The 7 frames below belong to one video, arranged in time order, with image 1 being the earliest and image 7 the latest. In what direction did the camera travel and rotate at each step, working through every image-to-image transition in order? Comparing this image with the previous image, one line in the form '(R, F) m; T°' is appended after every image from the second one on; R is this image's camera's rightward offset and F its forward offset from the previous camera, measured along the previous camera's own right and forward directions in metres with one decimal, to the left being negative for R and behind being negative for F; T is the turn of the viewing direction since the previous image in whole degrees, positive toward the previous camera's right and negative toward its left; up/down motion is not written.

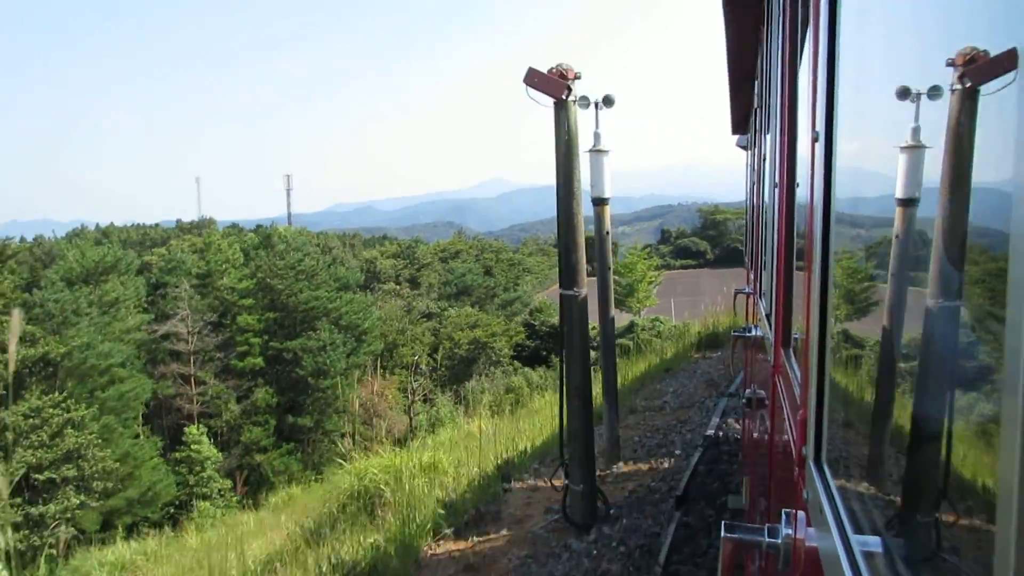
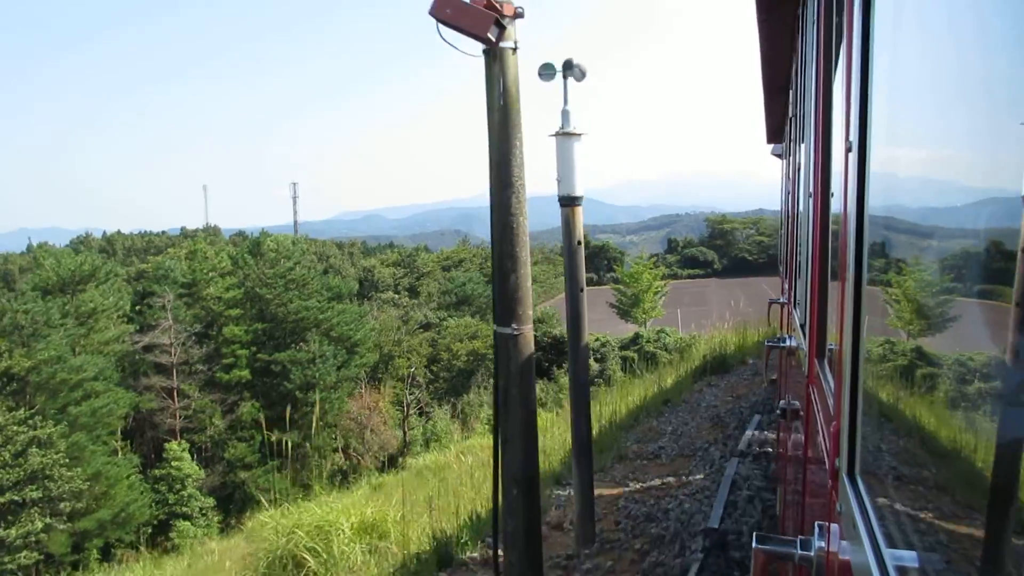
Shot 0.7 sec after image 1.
(+0.1, +0.3) m; 0°
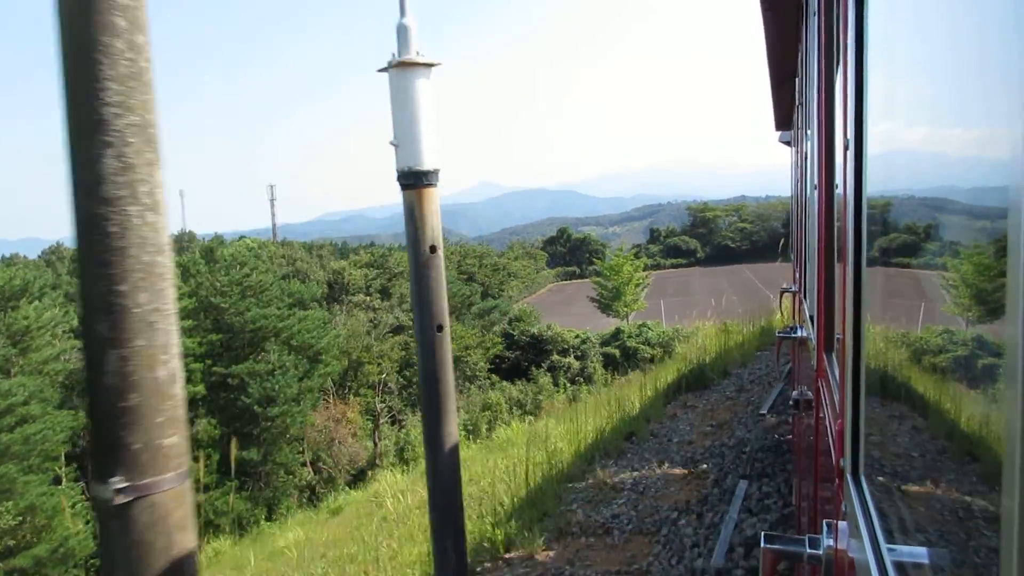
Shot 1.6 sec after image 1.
(+0.1, +0.4) m; +1°
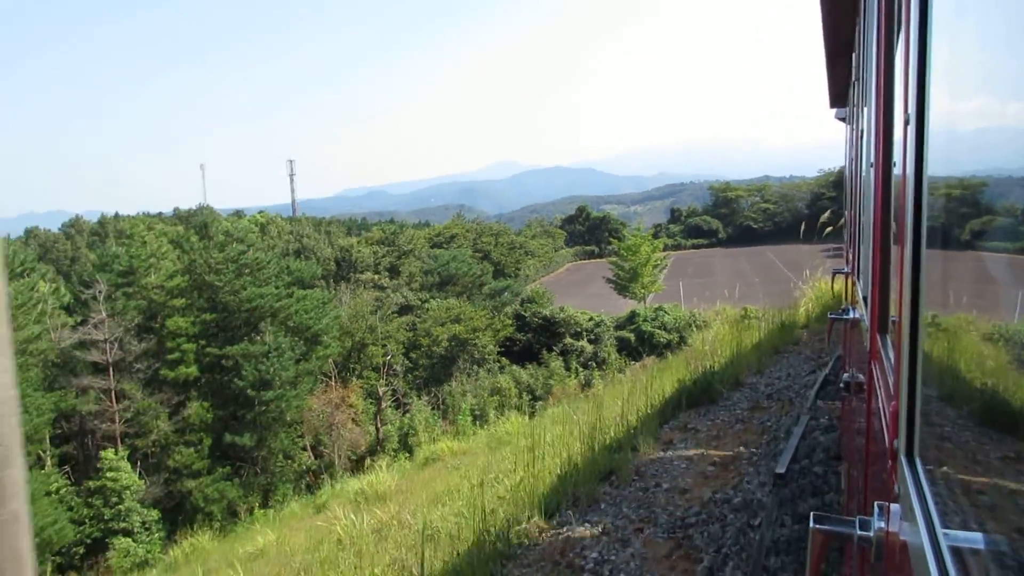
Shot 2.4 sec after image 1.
(+0.1, +0.4) m; -1°
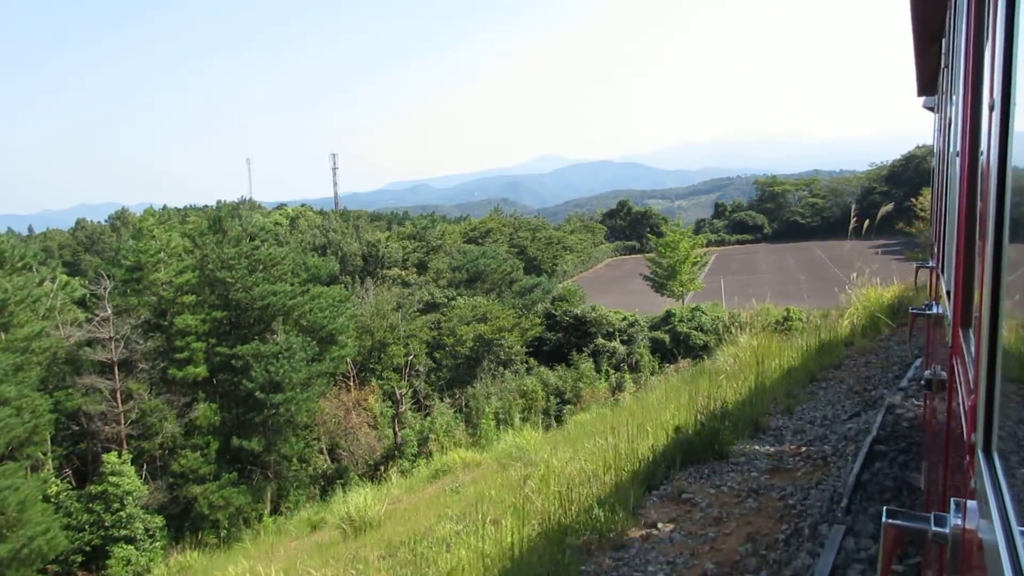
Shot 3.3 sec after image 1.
(+0.2, +0.4) m; -3°
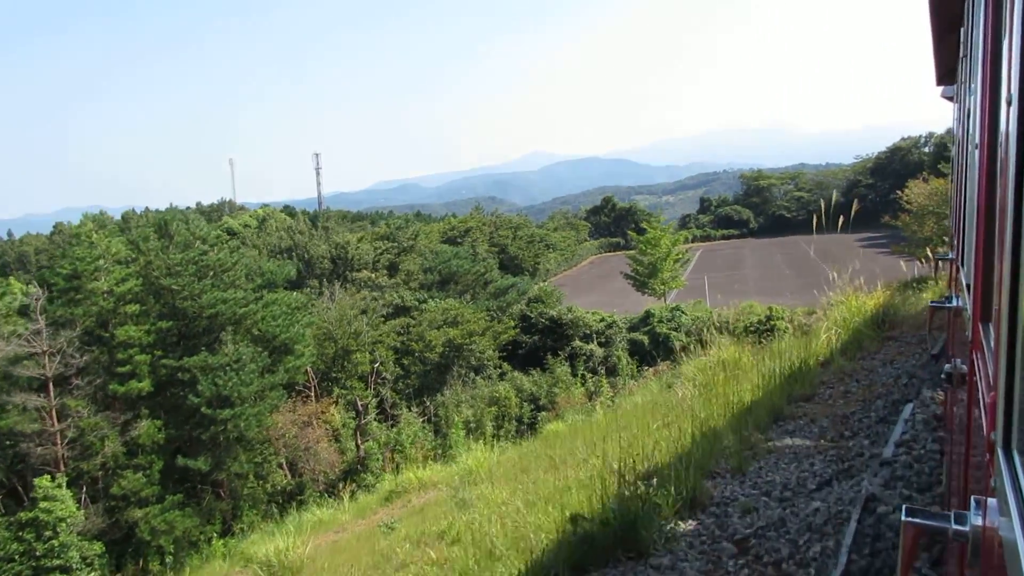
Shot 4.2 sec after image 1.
(+0.2, +0.4) m; +1°
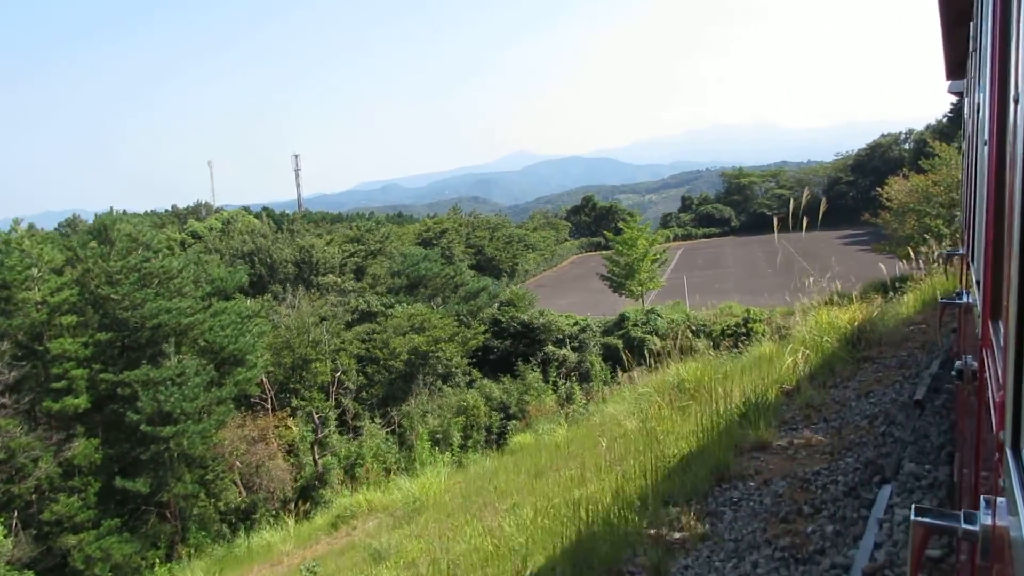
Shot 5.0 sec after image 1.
(+0.2, +0.3) m; +1°
